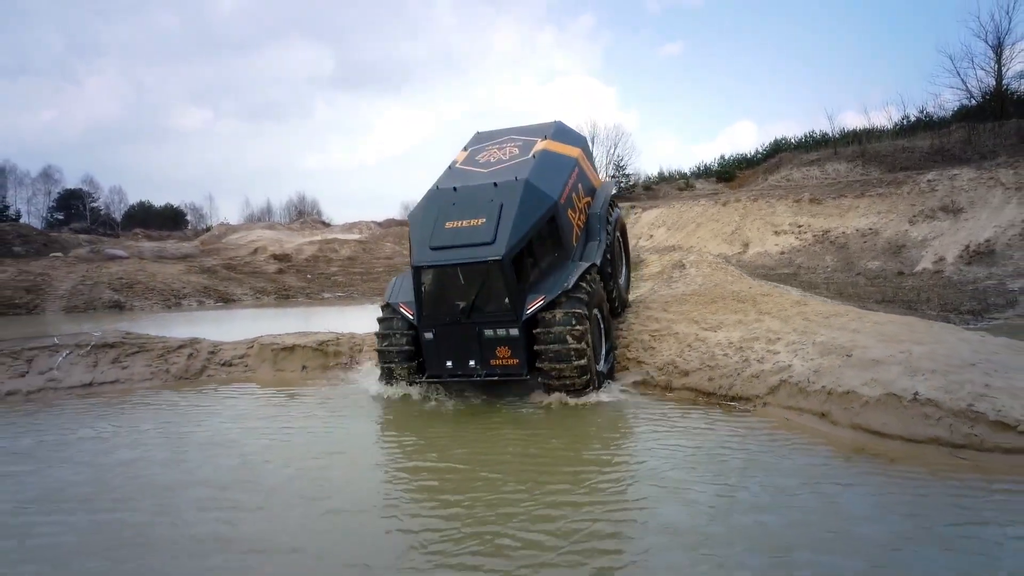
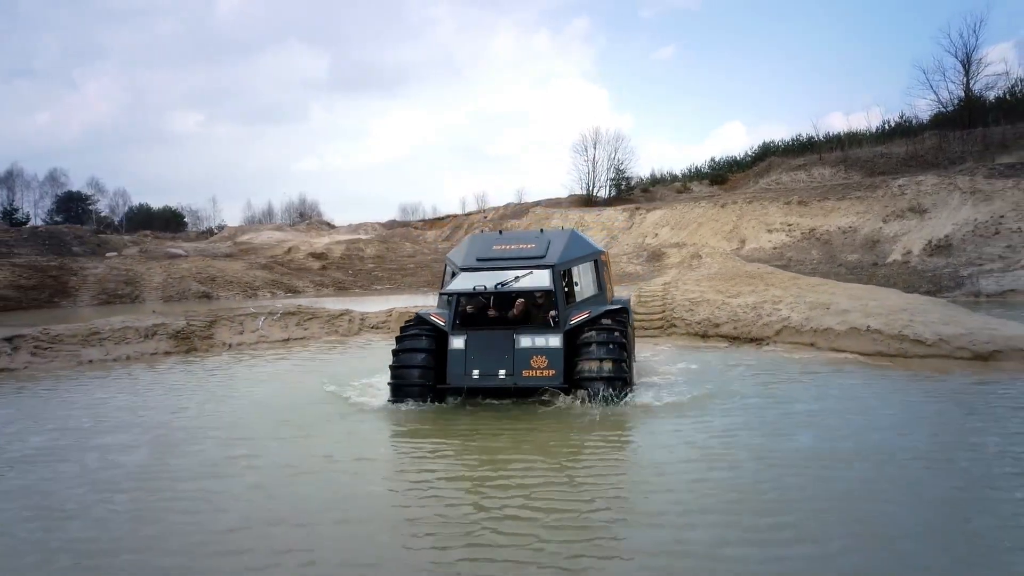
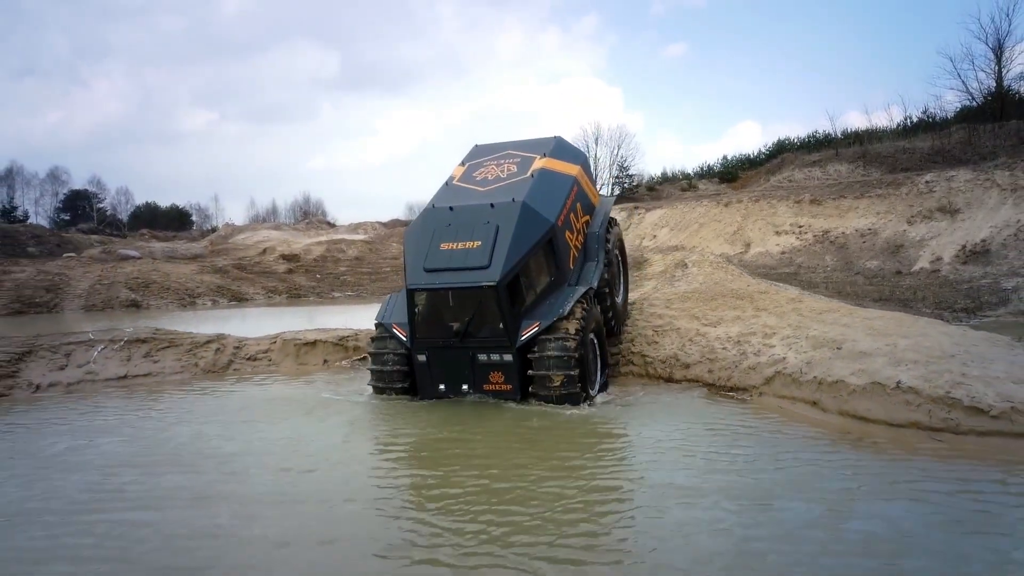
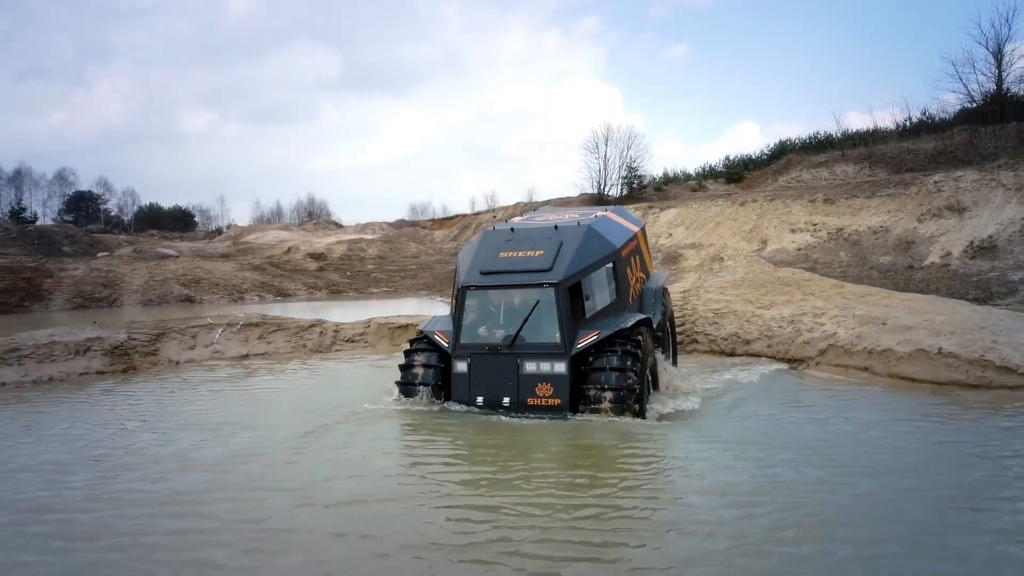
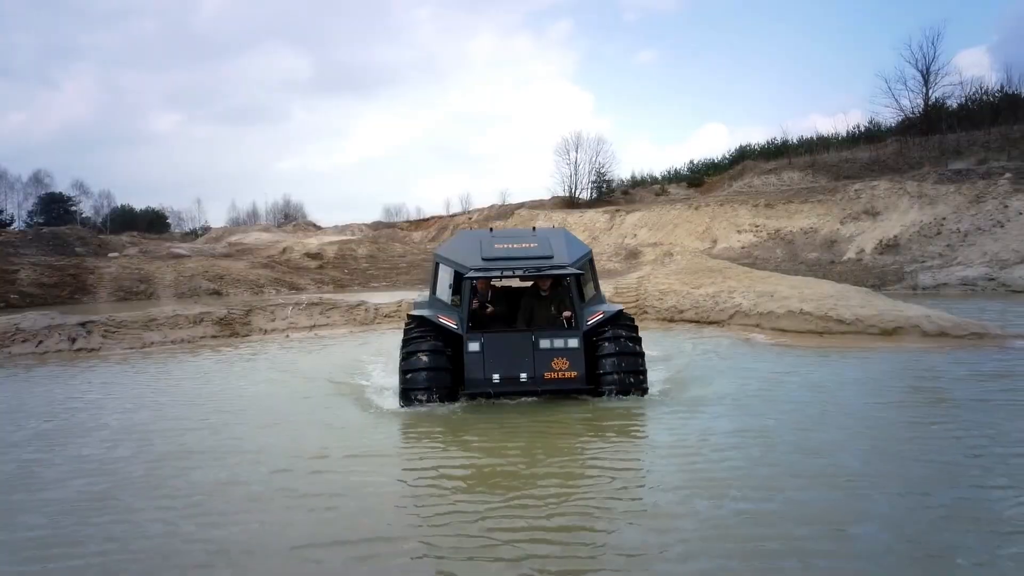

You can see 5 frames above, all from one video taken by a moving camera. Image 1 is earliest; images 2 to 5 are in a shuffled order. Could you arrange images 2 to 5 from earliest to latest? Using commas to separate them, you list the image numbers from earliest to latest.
3, 4, 2, 5
